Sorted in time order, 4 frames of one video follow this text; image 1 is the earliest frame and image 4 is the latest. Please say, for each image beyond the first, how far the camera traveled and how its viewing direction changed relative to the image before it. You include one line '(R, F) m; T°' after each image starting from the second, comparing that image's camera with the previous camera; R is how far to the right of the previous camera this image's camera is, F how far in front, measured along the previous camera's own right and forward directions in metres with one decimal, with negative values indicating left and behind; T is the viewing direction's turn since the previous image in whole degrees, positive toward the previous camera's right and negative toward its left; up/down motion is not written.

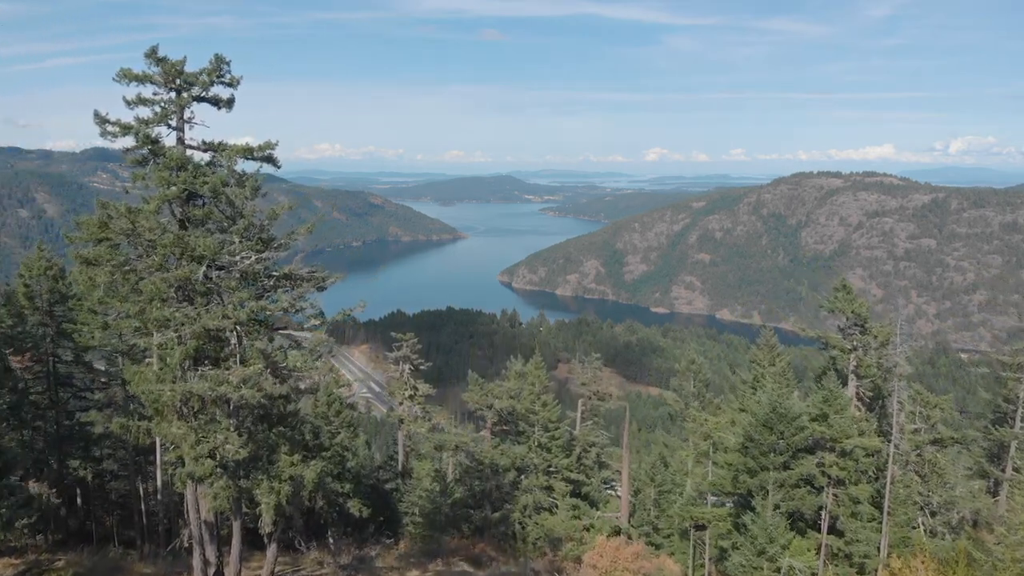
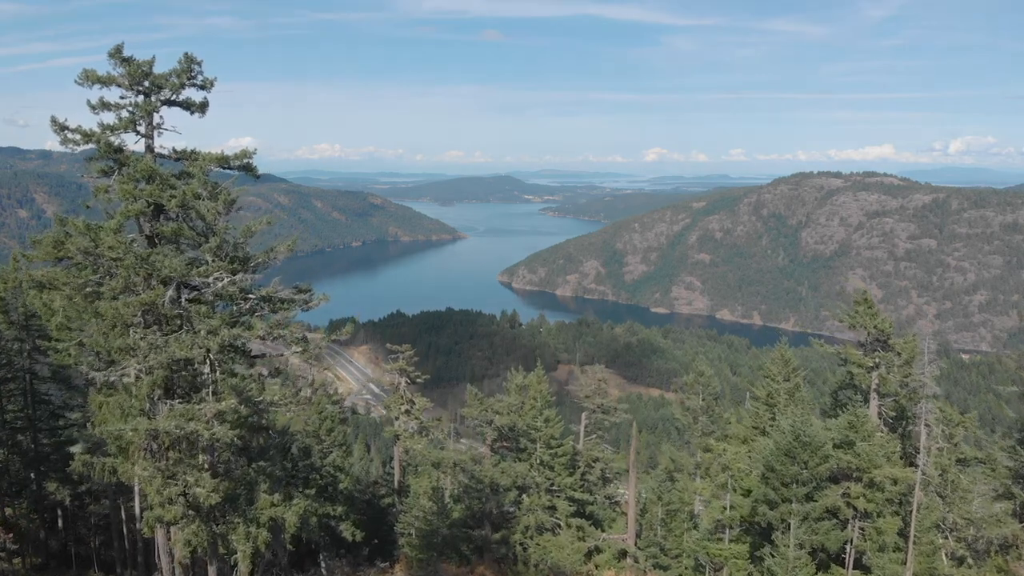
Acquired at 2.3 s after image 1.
(0.0, +1.3) m; 0°
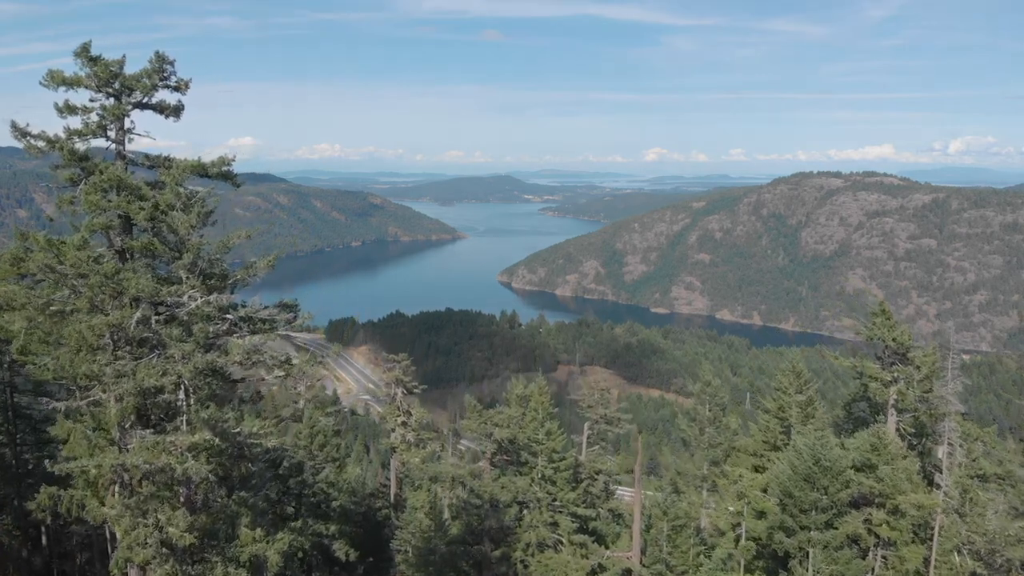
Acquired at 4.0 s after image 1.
(0.0, +1.0) m; 0°
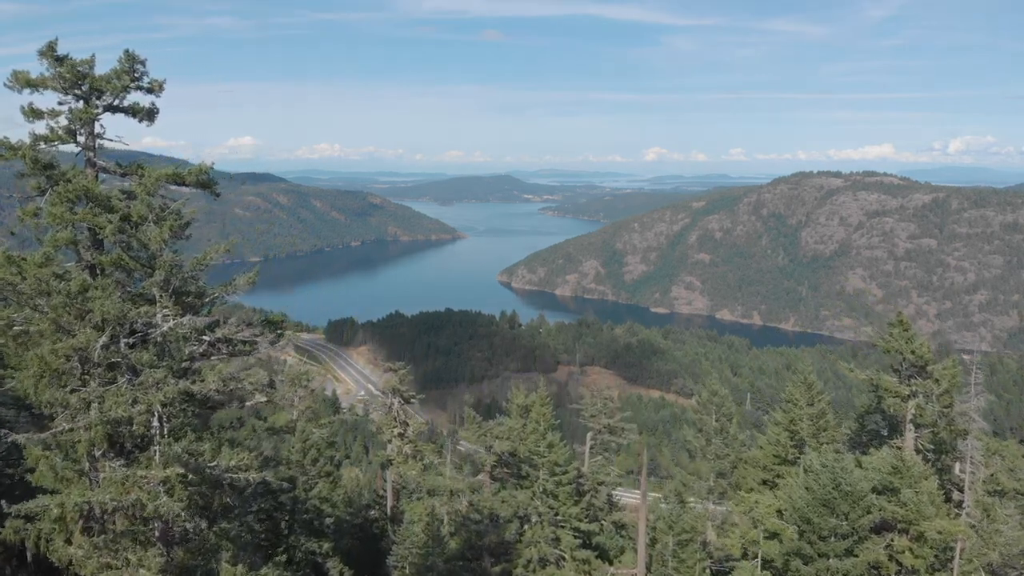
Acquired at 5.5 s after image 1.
(0.0, +0.9) m; 0°
